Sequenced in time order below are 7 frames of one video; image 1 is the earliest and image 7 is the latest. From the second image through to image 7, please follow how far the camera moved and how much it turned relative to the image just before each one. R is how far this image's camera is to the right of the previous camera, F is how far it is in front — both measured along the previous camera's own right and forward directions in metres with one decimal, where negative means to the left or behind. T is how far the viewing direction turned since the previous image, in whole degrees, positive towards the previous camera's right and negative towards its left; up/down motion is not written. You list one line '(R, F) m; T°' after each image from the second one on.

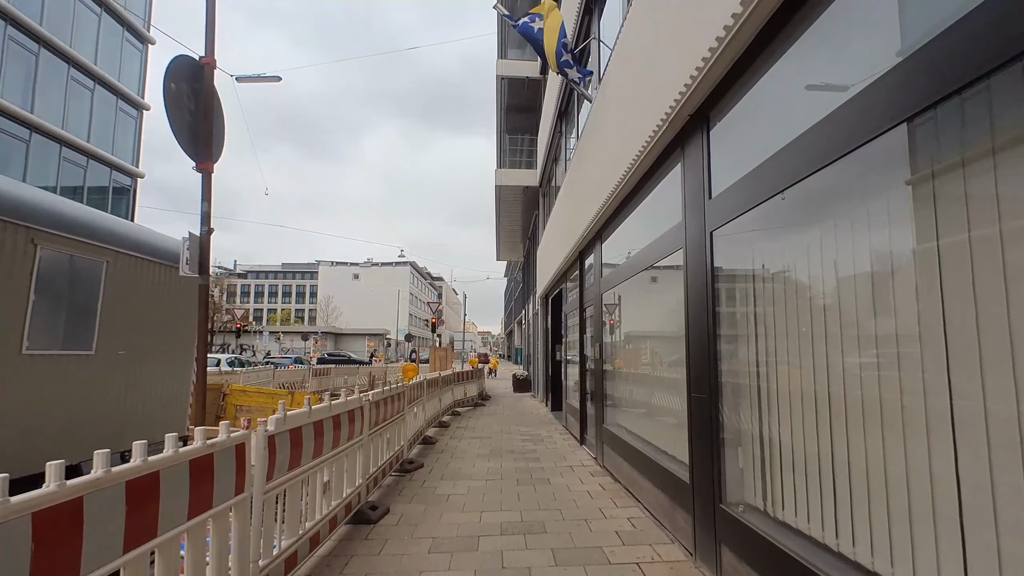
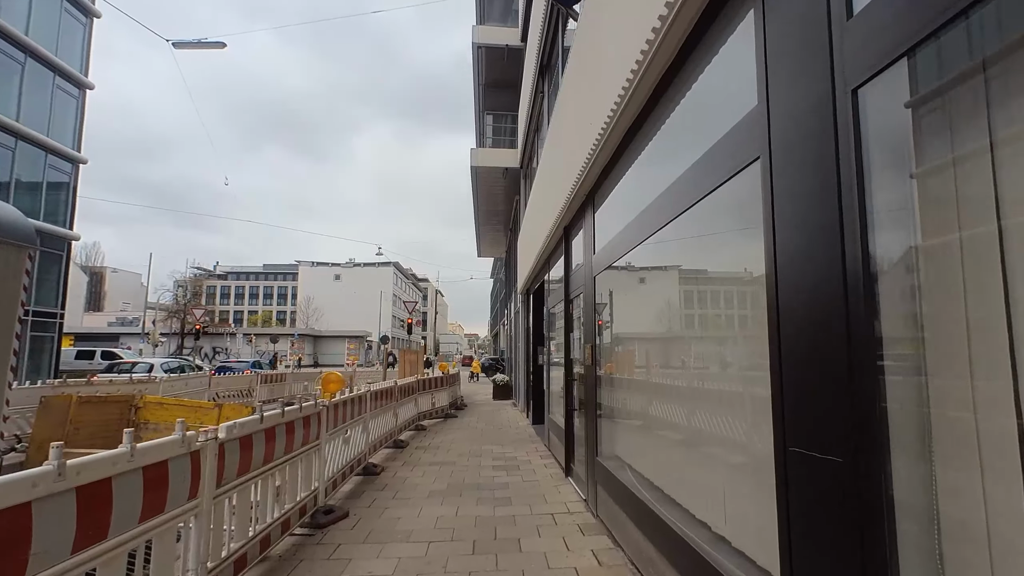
(+0.2, +1.3) m; +1°
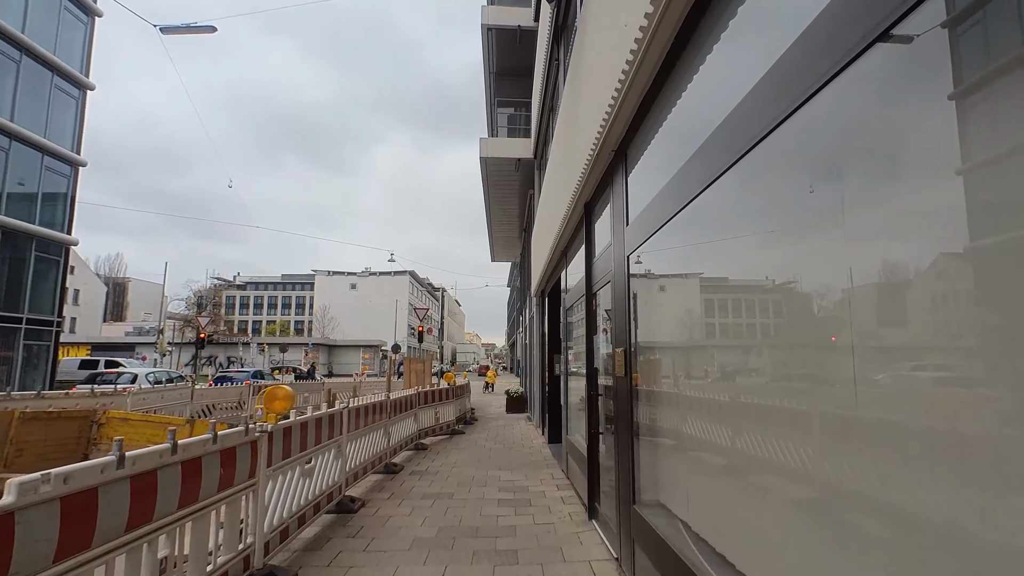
(+0.1, +0.9) m; -2°
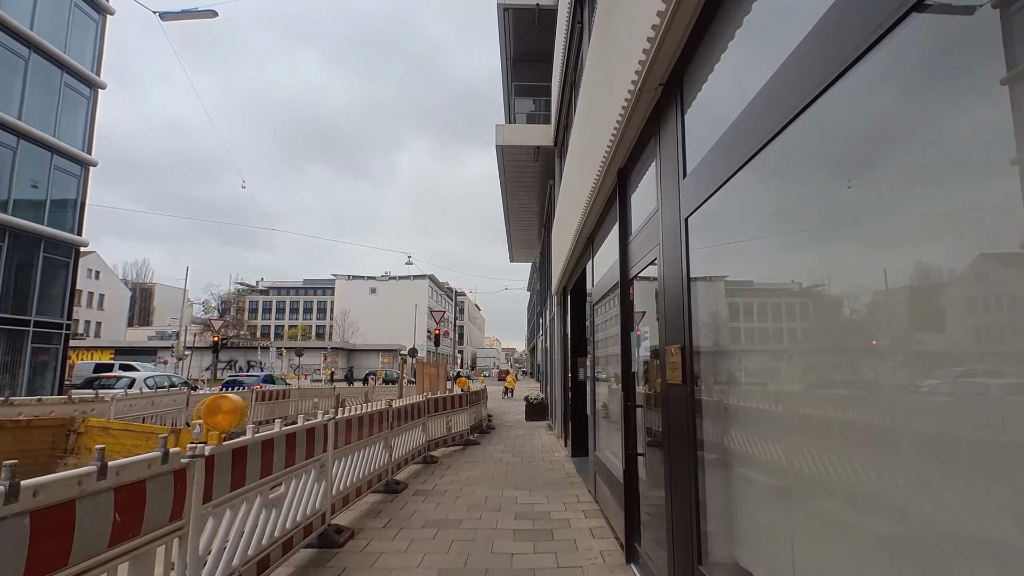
(0.0, +0.7) m; -2°
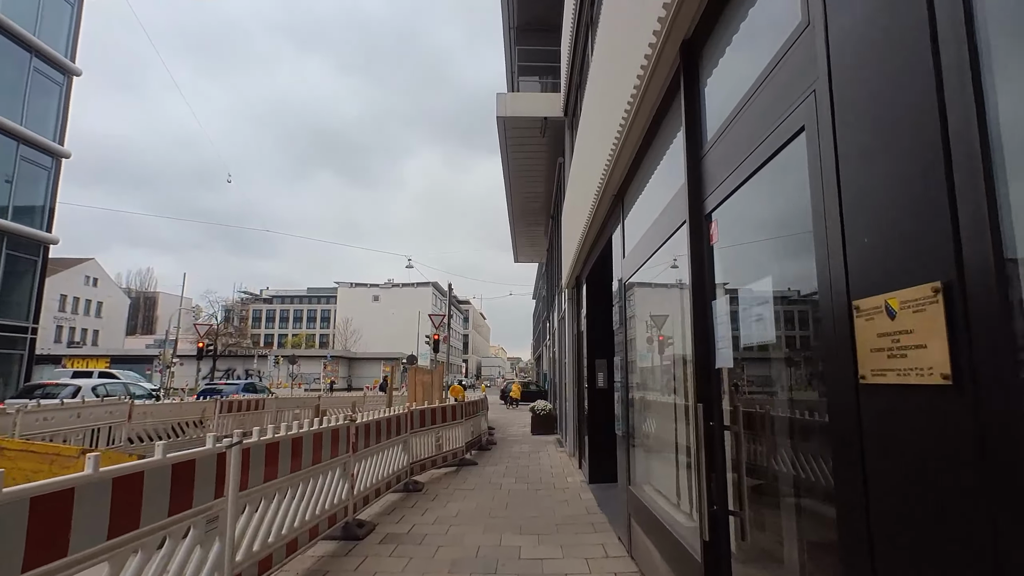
(0.0, +1.2) m; -1°
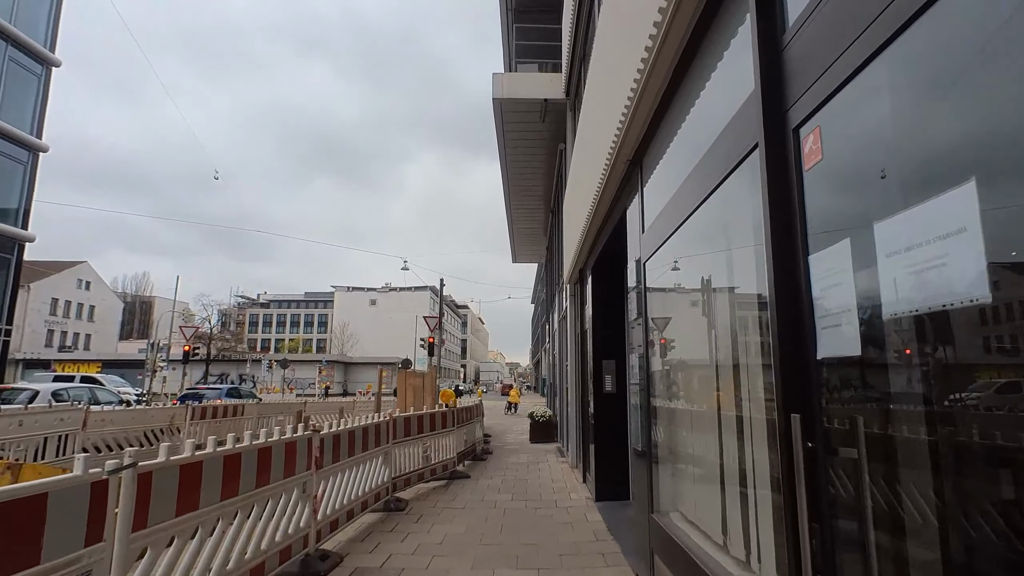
(0.0, +0.6) m; 0°
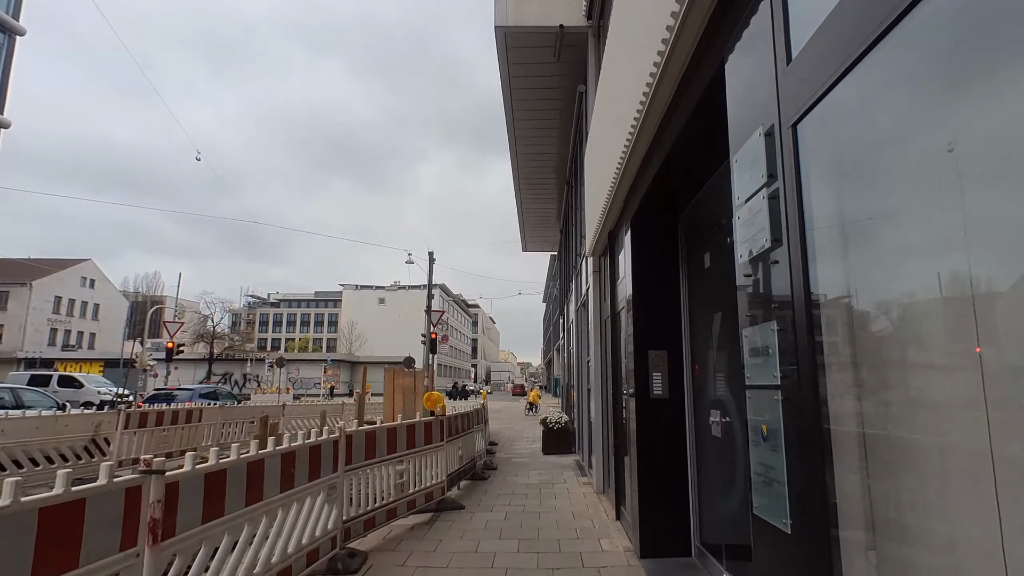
(0.0, +1.4) m; -1°
